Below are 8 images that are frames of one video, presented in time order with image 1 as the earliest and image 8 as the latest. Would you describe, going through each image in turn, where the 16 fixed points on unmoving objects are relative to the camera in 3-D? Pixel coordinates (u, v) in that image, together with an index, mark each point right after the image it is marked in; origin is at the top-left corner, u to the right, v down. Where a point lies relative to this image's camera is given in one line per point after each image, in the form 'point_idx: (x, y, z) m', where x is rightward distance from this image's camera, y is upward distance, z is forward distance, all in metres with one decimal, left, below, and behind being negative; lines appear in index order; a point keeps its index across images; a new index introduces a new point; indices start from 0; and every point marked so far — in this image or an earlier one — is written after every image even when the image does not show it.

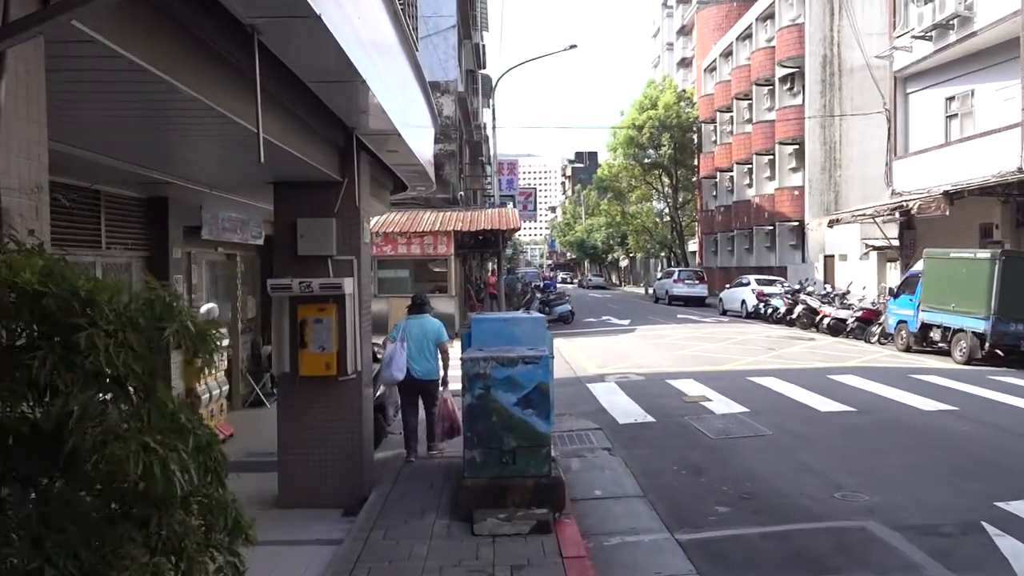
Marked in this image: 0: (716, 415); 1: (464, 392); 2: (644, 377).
0: (+2.5, -1.6, +10.4) m
1: (-0.3, -0.8, +6.1) m
2: (+2.2, -1.5, +13.8) m
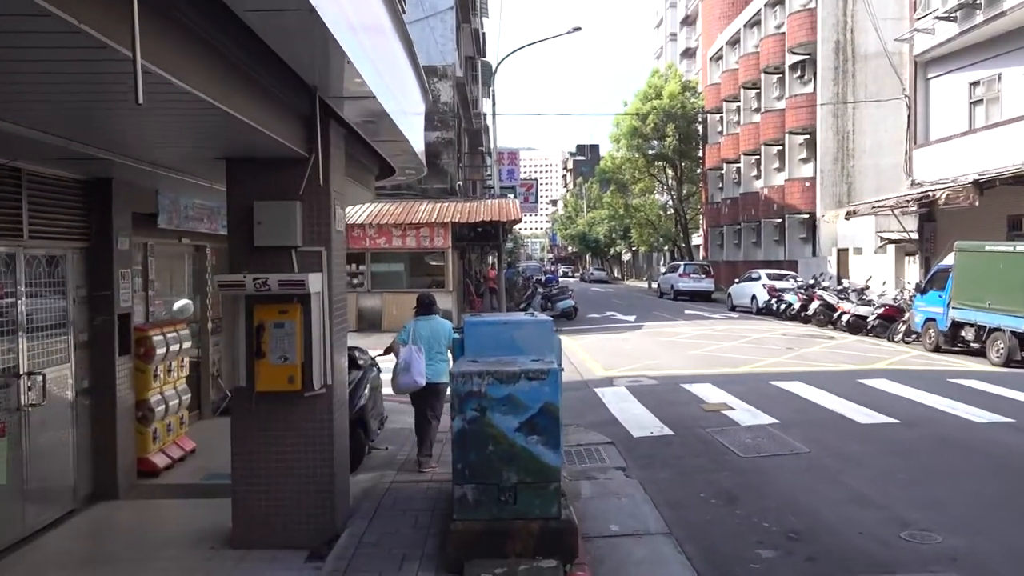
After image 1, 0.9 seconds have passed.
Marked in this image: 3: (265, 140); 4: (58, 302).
0: (+2.5, -1.5, +9.3) m
1: (-0.3, -0.7, +4.9) m
2: (+2.2, -1.4, +12.6) m
3: (-1.6, +0.9, +5.4) m
4: (-3.6, -0.1, +6.6) m
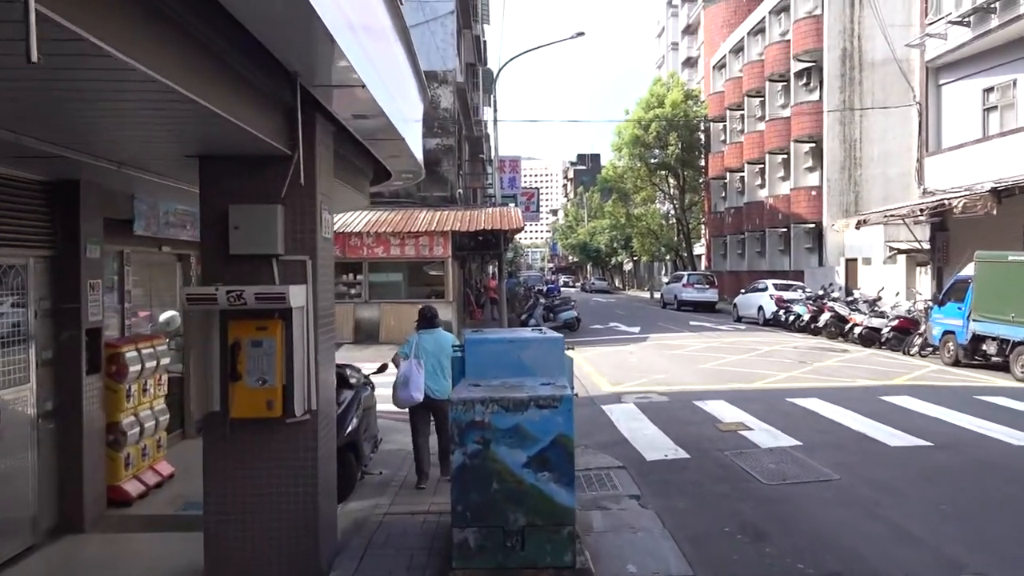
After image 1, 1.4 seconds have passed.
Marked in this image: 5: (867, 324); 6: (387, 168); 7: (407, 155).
0: (+2.6, -1.7, +8.6) m
1: (-0.3, -0.8, +4.3) m
2: (+2.2, -1.6, +12.0) m
3: (-1.5, +0.9, +4.8) m
4: (-3.6, -0.2, +6.0) m
5: (+8.1, -0.8, +19.1) m
6: (-1.3, +1.3, +8.9) m
7: (-0.9, +1.2, +7.5) m
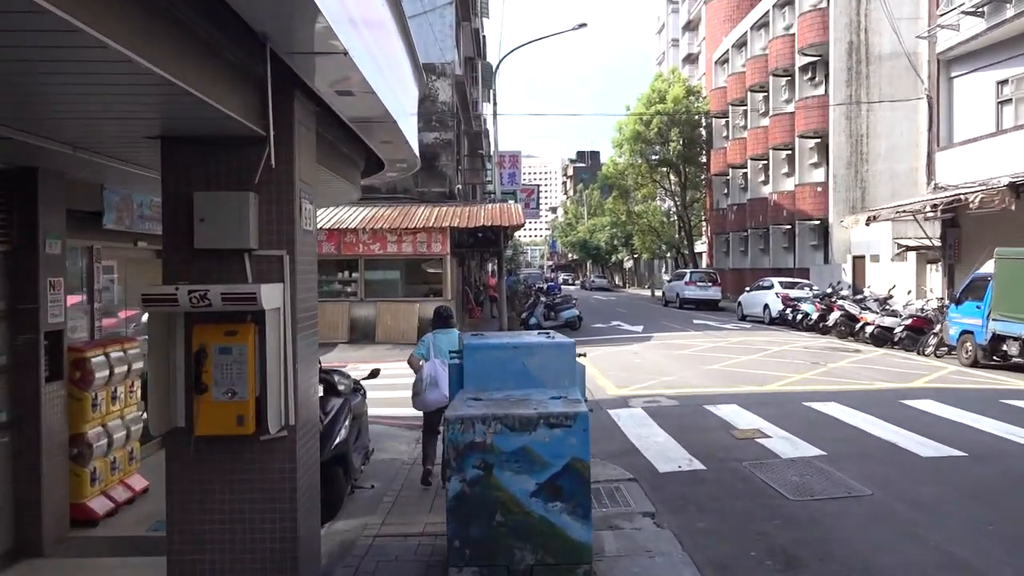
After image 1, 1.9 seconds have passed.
0: (+2.6, -1.7, +8.0) m
1: (-0.3, -0.8, +3.7) m
2: (+2.3, -1.5, +11.4) m
3: (-1.5, +0.9, +4.2) m
4: (-3.5, -0.2, +5.4) m
5: (+8.1, -0.8, +18.5) m
6: (-1.3, +1.3, +8.3) m
7: (-0.9, +1.2, +6.9) m
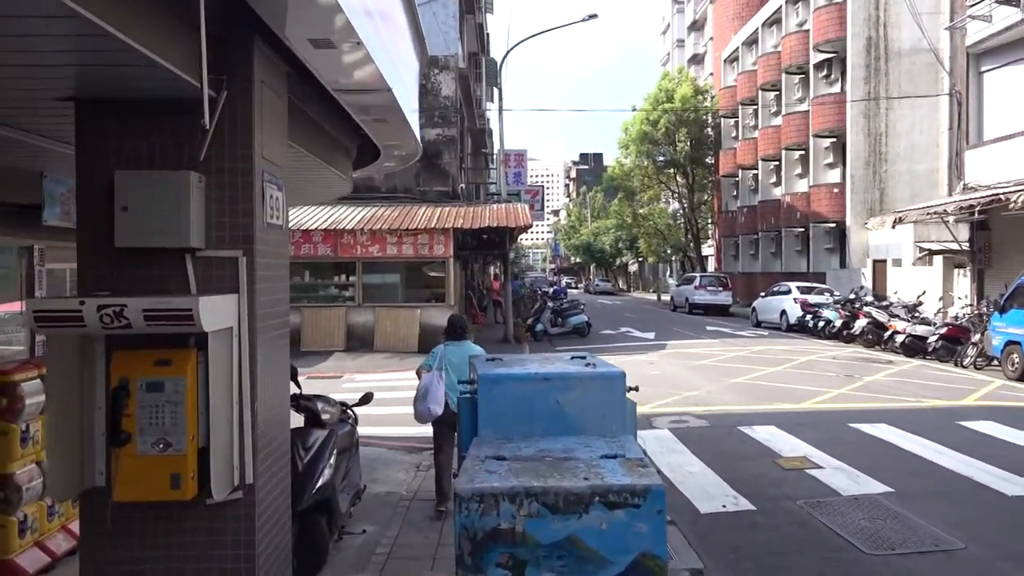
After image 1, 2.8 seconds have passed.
0: (+2.7, -1.7, +6.9) m
1: (-0.1, -0.9, +2.6) m
2: (+2.4, -1.6, +10.3) m
3: (-1.4, +0.8, +3.0) m
4: (-3.4, -0.2, +4.3) m
5: (+8.3, -0.9, +17.4) m
6: (-1.2, +1.2, +7.1) m
7: (-0.8, +1.2, +5.8) m
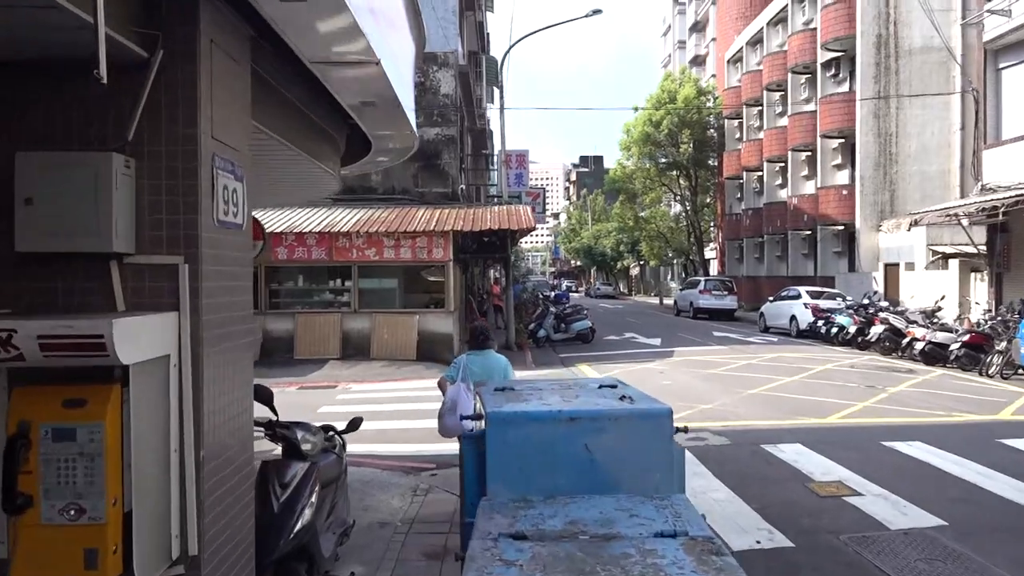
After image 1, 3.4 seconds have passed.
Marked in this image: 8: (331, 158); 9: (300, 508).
0: (+2.8, -1.8, +6.1) m
1: (-0.1, -0.9, +1.8) m
2: (+2.4, -1.7, +9.5) m
3: (-1.3, +0.8, +2.3) m
4: (-3.3, -0.3, +3.5) m
5: (+8.3, -1.0, +16.6) m
6: (-1.1, +1.2, +6.4) m
7: (-0.7, +1.1, +5.0) m
8: (-1.4, +1.0, +6.5) m
9: (-1.2, -1.2, +4.6) m
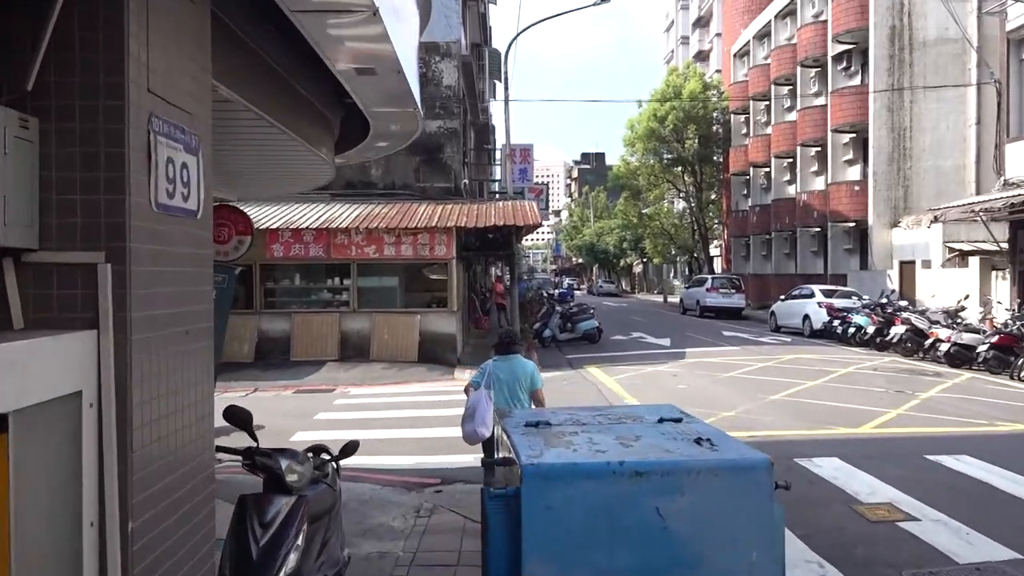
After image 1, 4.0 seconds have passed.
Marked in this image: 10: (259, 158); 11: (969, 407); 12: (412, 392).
0: (+2.9, -1.8, +5.4) m
1: (0.0, -0.9, +1.1) m
2: (+2.6, -1.7, +8.8) m
3: (-1.2, +0.8, +1.5) m
4: (-3.2, -0.3, +2.8) m
5: (+8.5, -1.0, +15.9) m
6: (-1.0, +1.2, +5.6) m
7: (-0.6, +1.1, +4.3) m
8: (-1.3, +1.0, +5.7) m
9: (-1.1, -1.2, +3.8) m
10: (-2.1, +1.1, +6.9) m
11: (+6.2, -1.6, +11.3) m
12: (-1.7, -1.8, +14.1) m
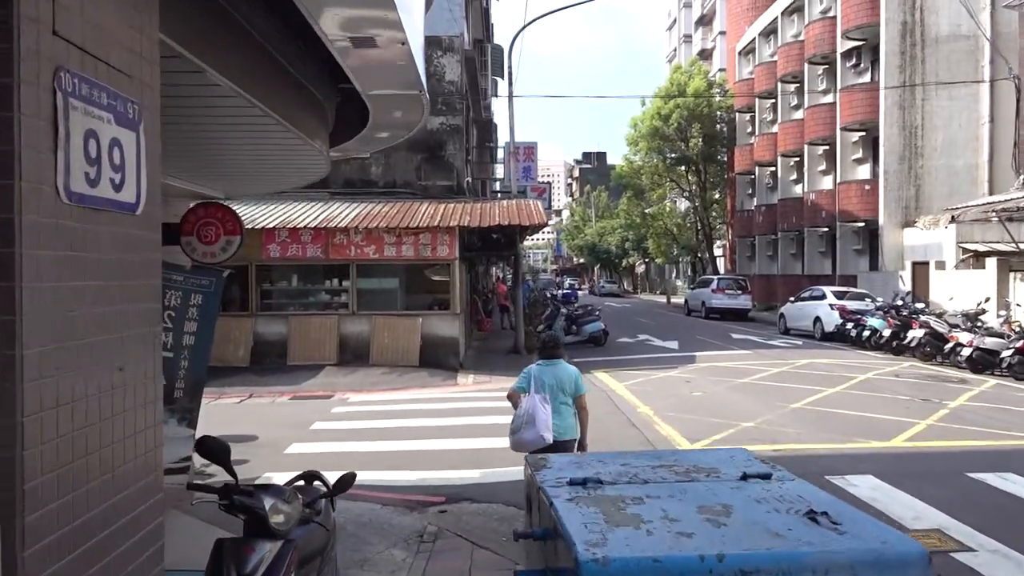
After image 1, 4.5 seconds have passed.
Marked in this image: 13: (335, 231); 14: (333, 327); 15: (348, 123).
0: (+3.0, -1.8, +4.8) m
1: (+0.1, -1.0, +0.5) m
2: (+2.6, -1.7, +8.2) m
3: (-1.1, +0.7, +0.9) m
4: (-3.1, -0.3, +2.2) m
5: (+8.5, -1.0, +15.3) m
6: (-0.9, +1.1, +5.0) m
7: (-0.5, +1.0, +3.7) m
8: (-1.2, +1.0, +5.1) m
9: (-1.0, -1.3, +3.2) m
10: (-2.0, +1.0, +6.3) m
11: (+6.3, -1.7, +10.7) m
12: (-1.6, -1.8, +13.5) m
13: (-3.5, +1.1, +16.6) m
14: (-3.6, -0.8, +16.7) m
15: (-1.4, +1.3, +7.0) m
